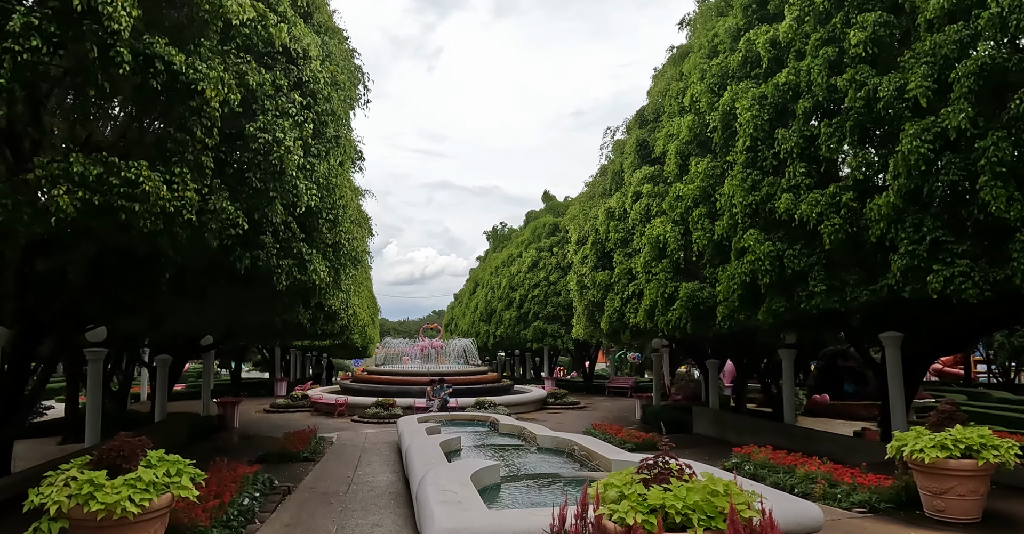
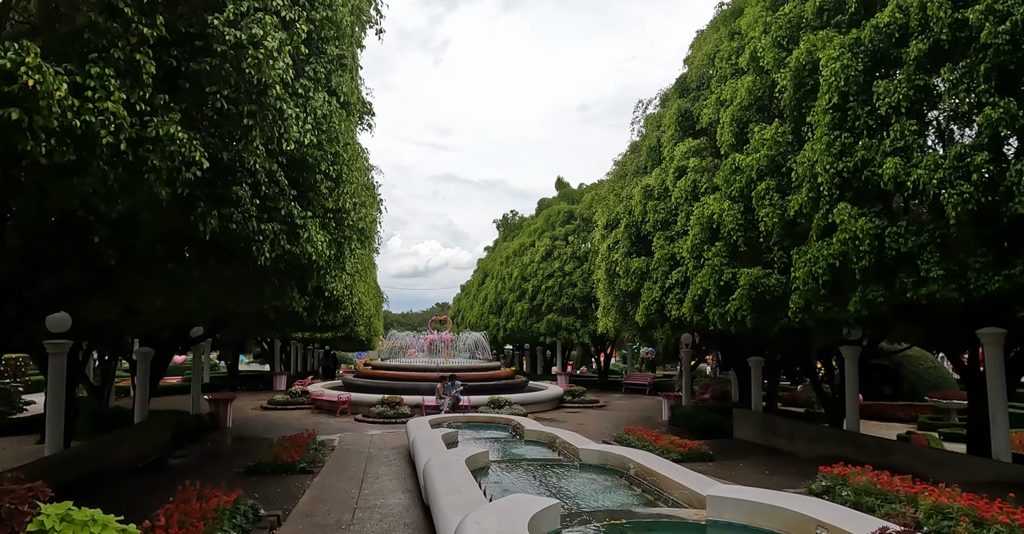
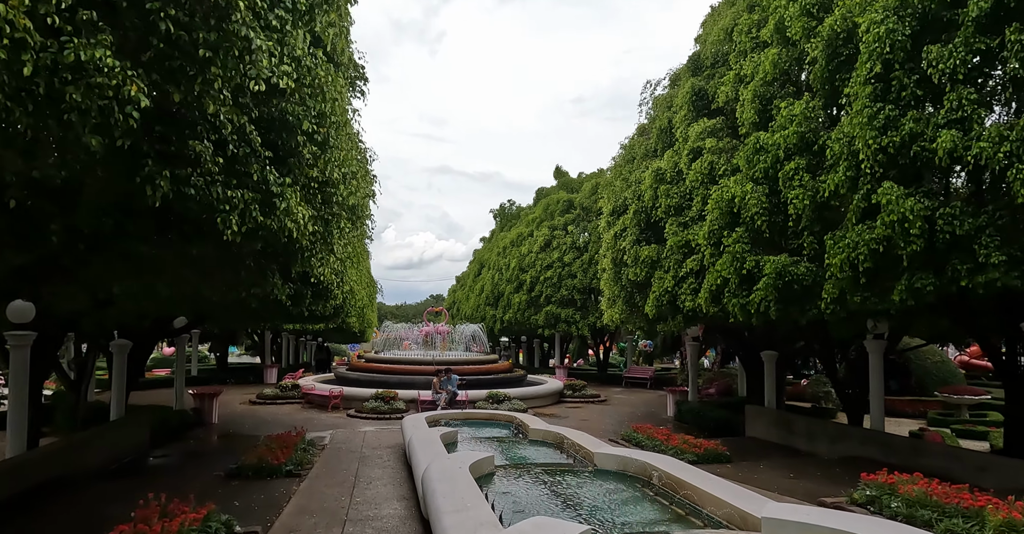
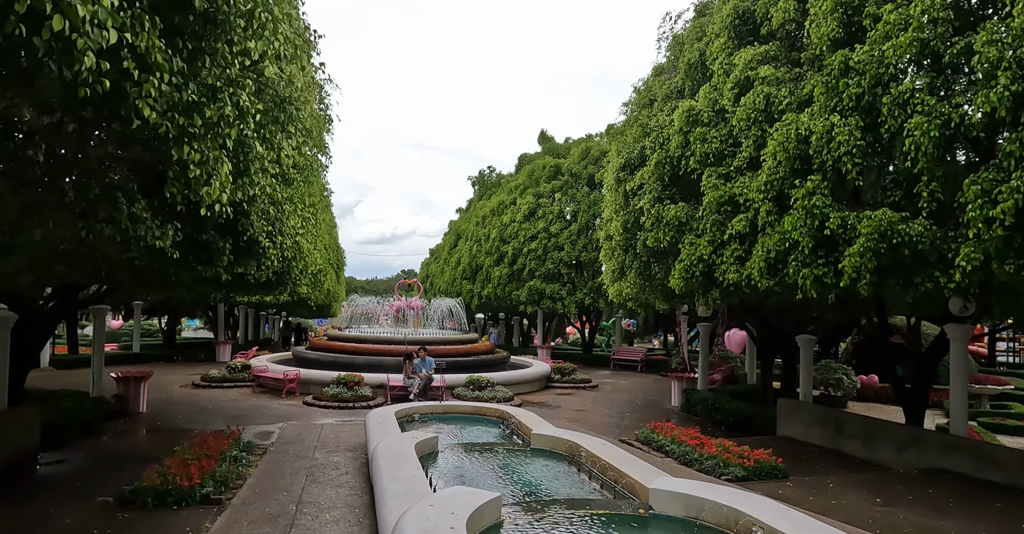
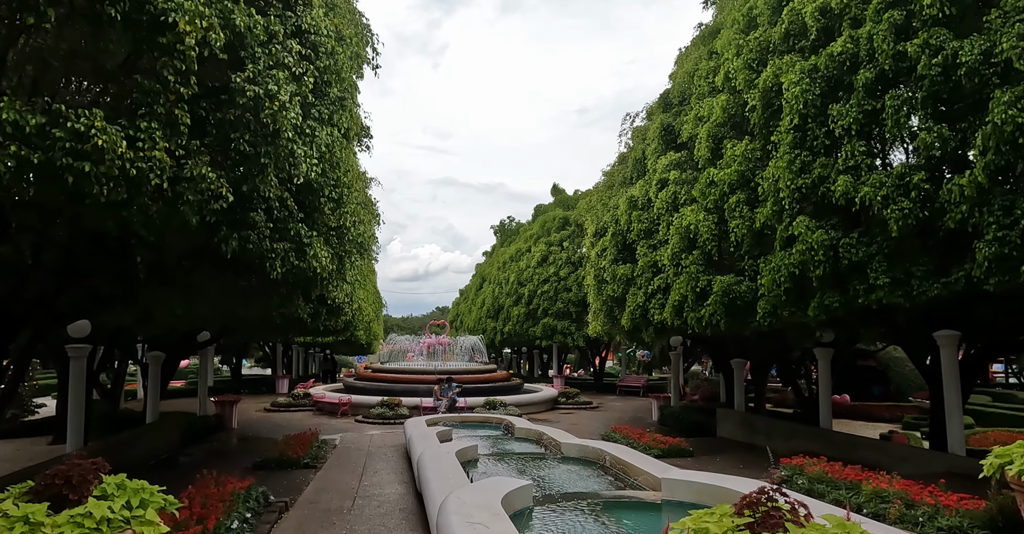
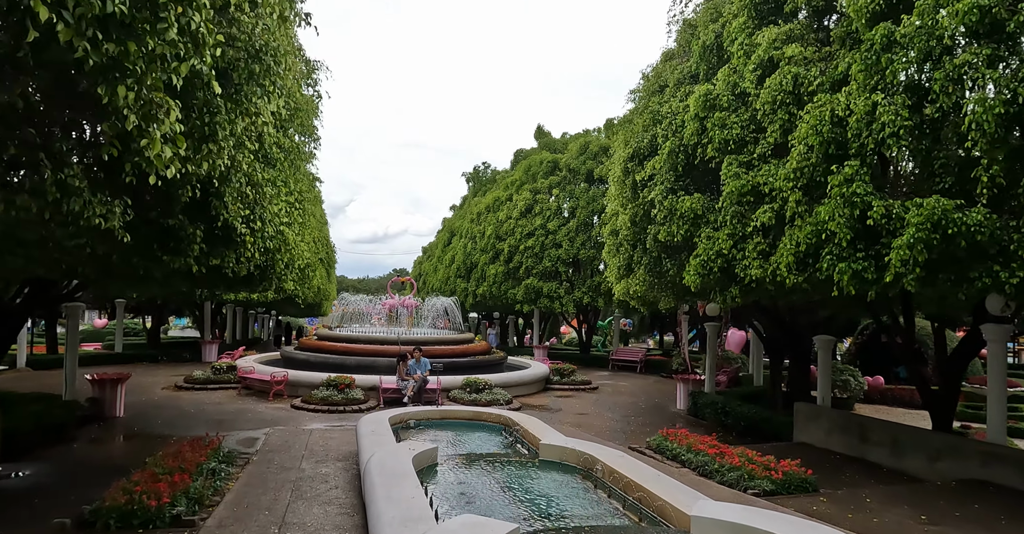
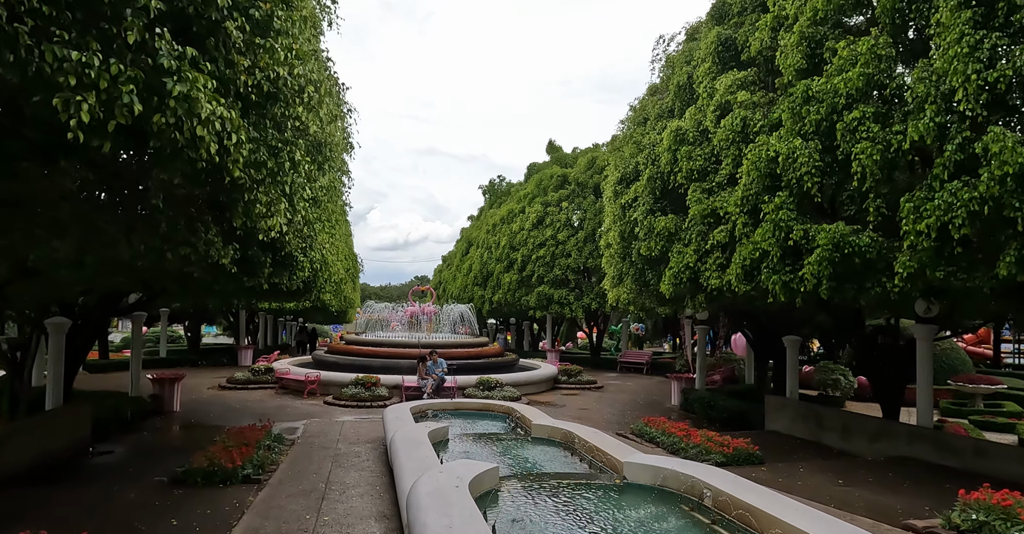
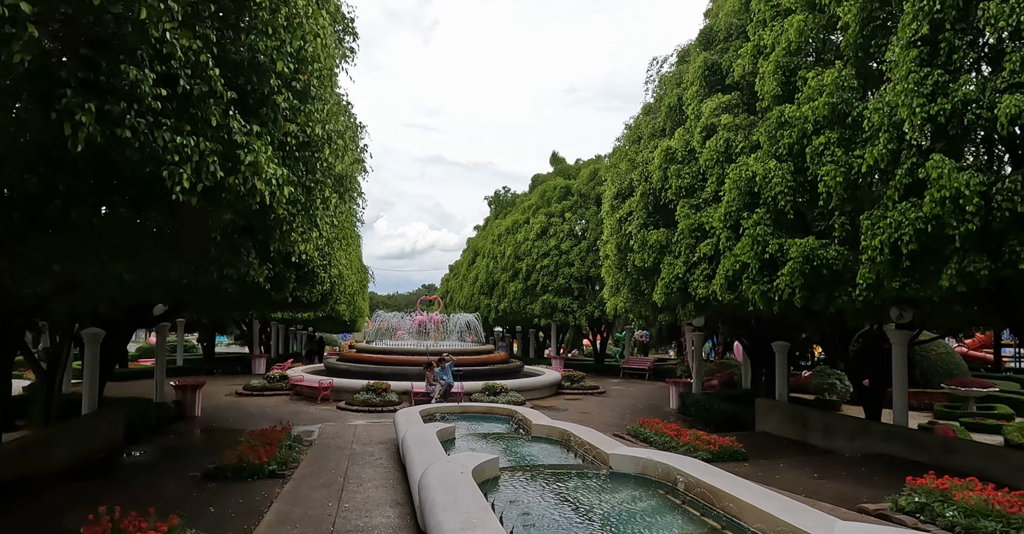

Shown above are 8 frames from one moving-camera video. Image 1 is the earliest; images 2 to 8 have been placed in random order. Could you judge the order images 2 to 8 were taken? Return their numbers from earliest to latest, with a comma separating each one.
5, 2, 3, 8, 7, 4, 6
